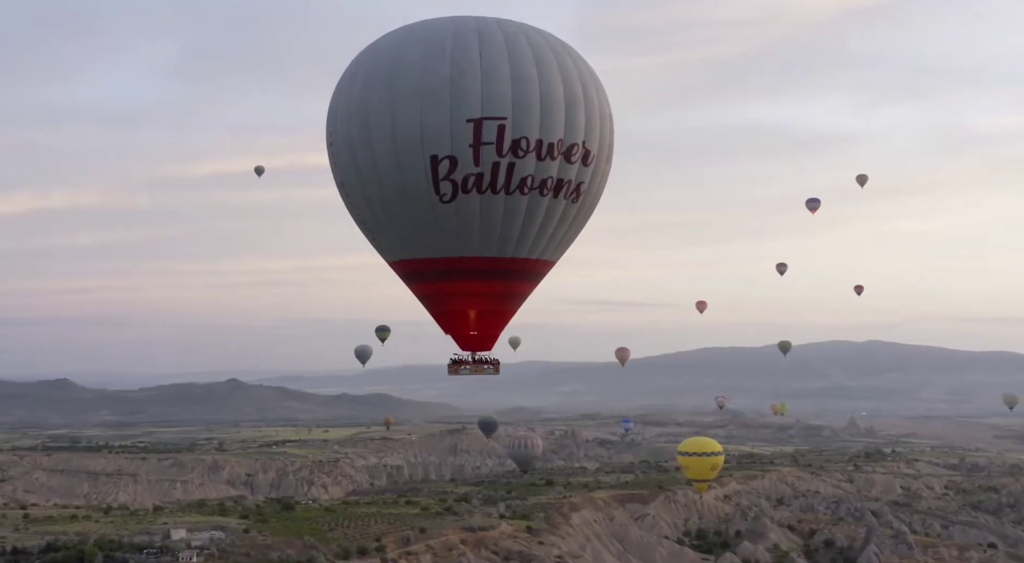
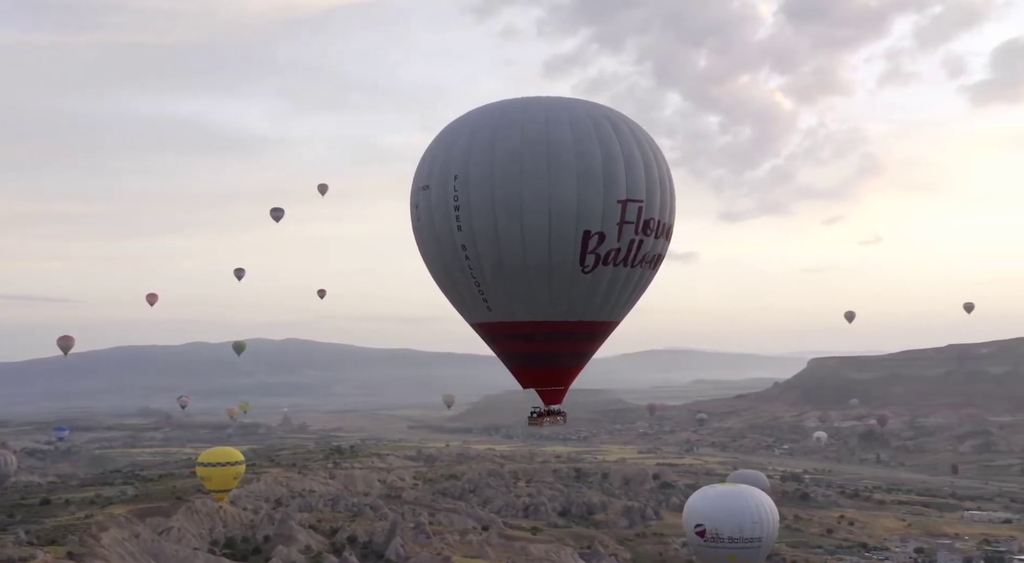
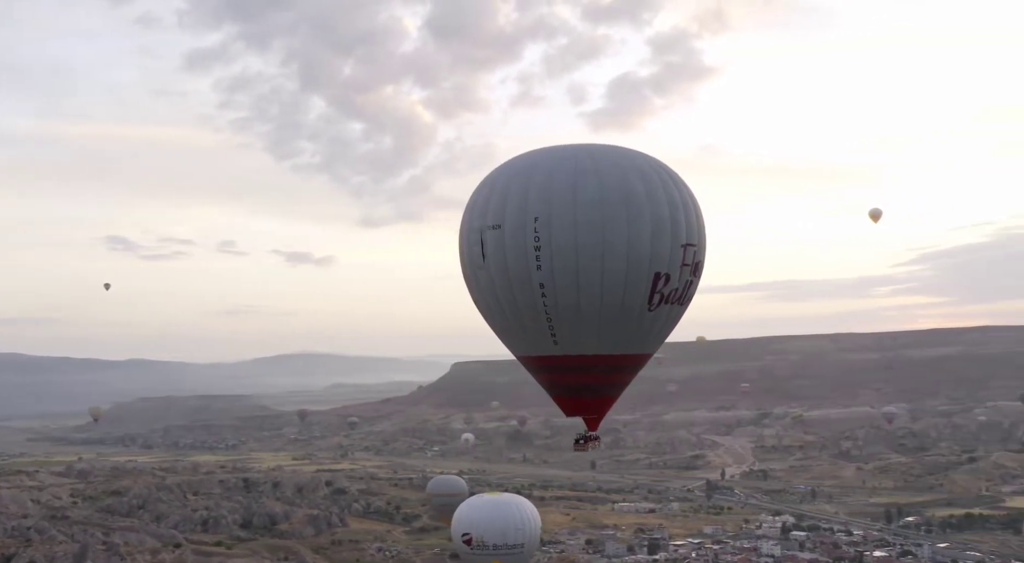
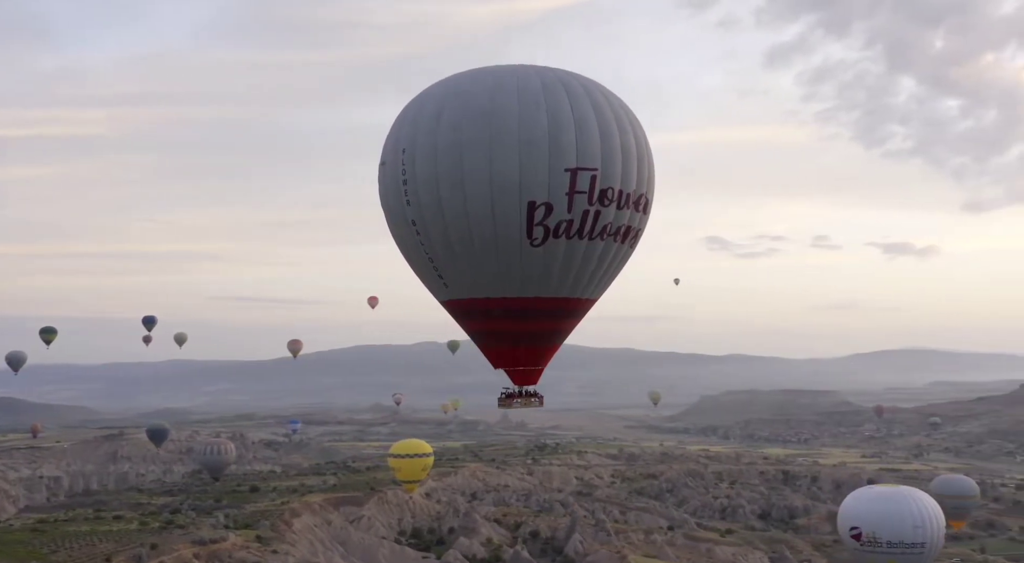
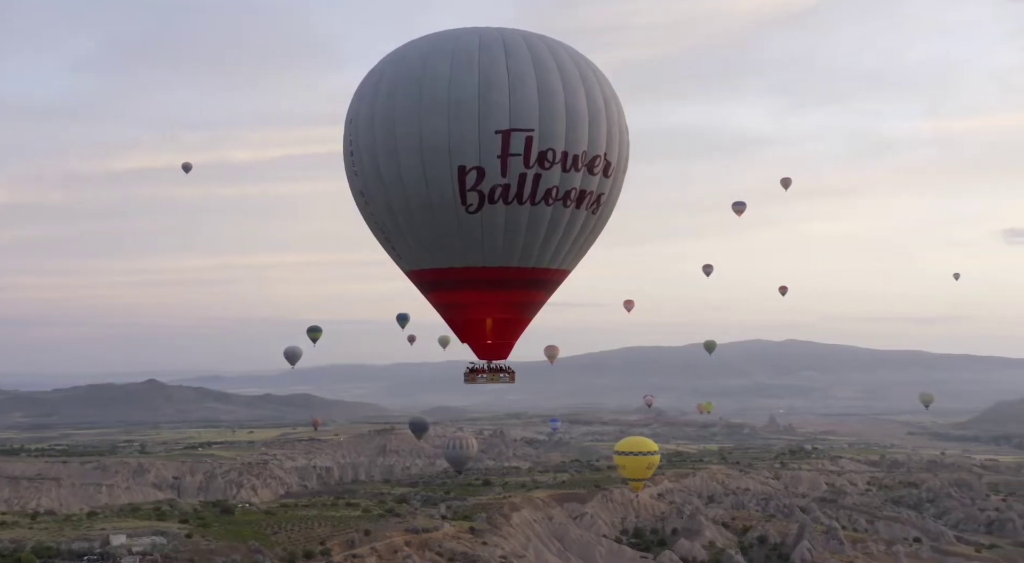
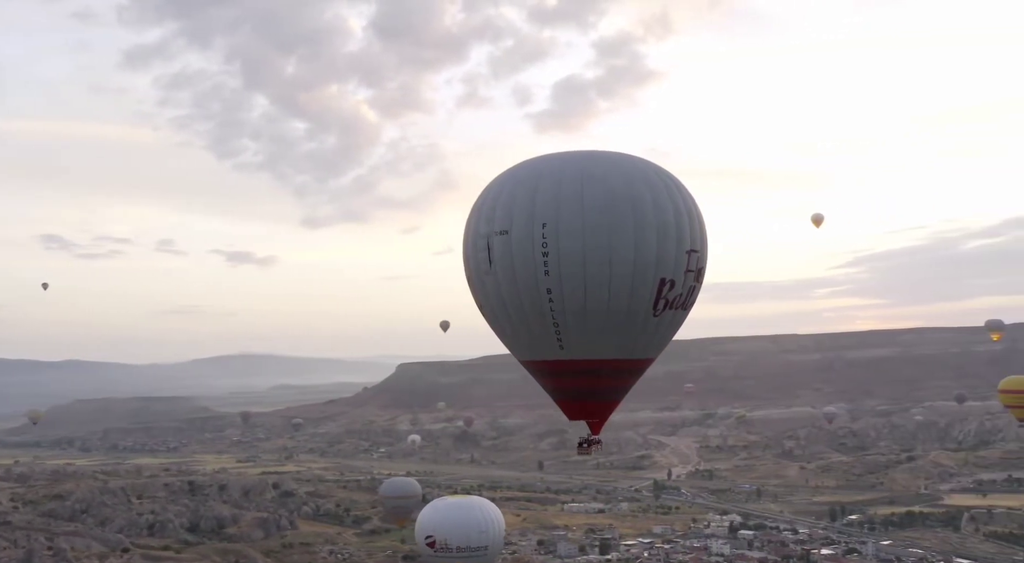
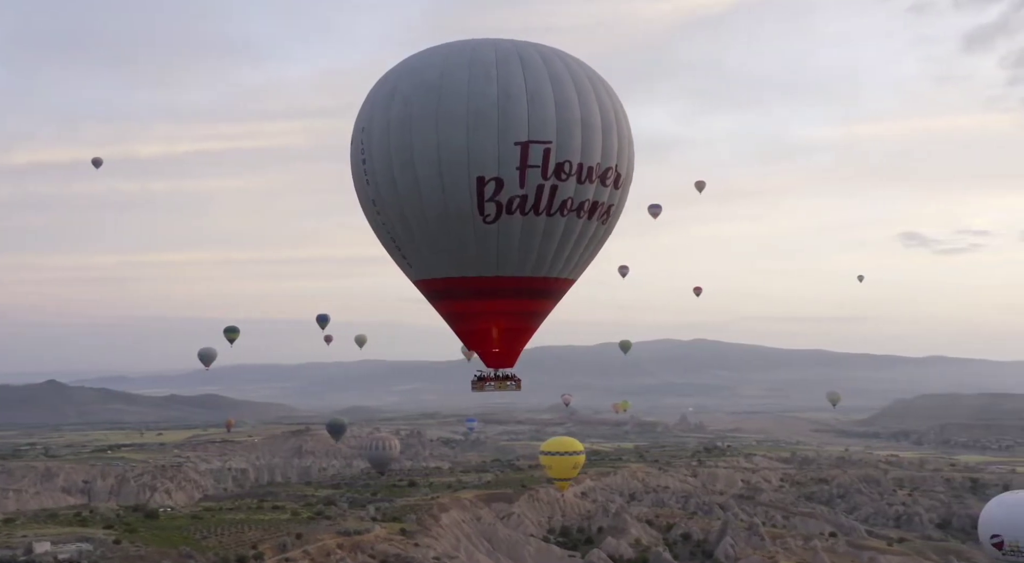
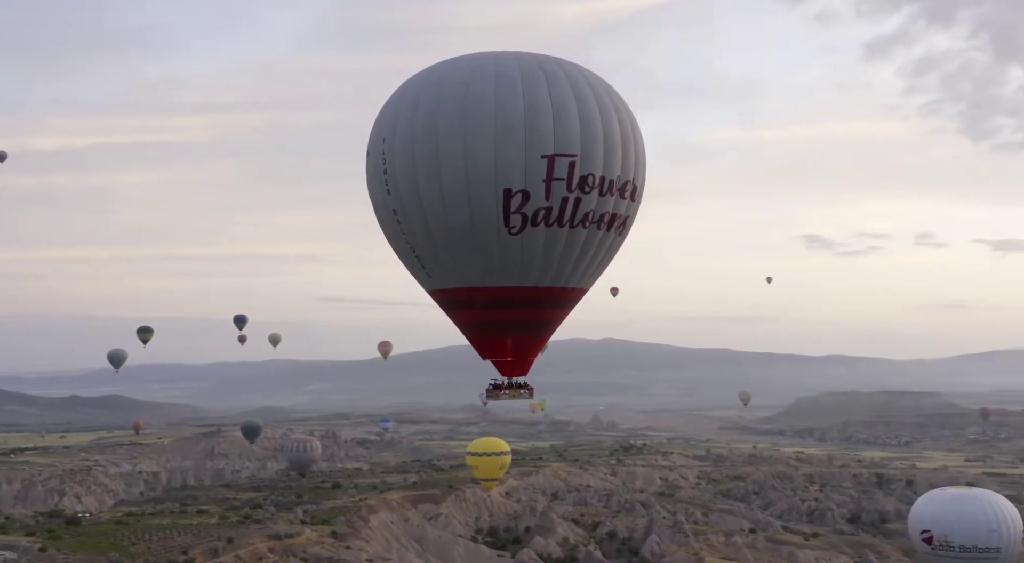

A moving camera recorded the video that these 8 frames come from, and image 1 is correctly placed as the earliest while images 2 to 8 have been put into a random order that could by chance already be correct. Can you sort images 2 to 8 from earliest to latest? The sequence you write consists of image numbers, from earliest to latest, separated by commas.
5, 7, 8, 4, 2, 3, 6
